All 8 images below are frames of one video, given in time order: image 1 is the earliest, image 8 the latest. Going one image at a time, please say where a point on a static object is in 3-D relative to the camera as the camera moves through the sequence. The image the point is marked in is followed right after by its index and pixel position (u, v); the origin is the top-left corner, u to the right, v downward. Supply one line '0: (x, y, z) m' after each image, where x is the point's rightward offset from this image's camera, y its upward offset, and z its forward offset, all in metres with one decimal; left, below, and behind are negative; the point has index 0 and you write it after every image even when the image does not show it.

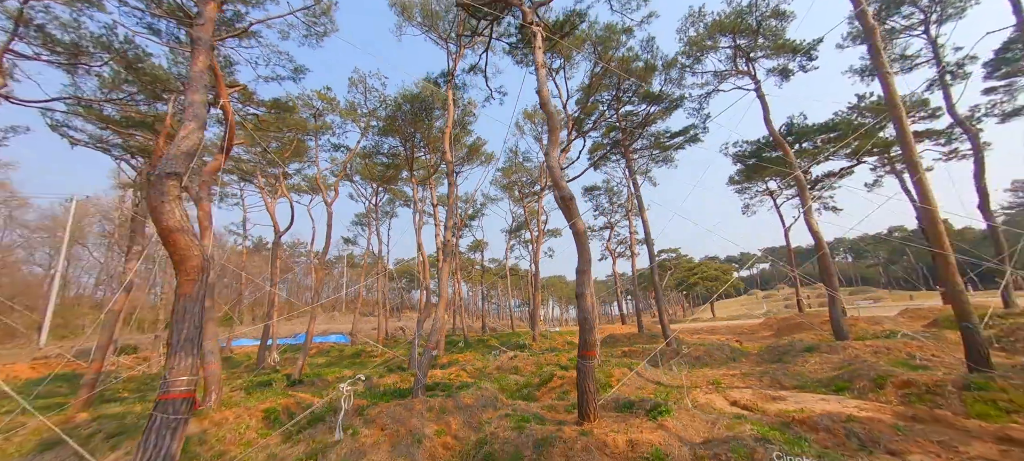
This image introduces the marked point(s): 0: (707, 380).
0: (+3.2, -2.4, +6.1) m
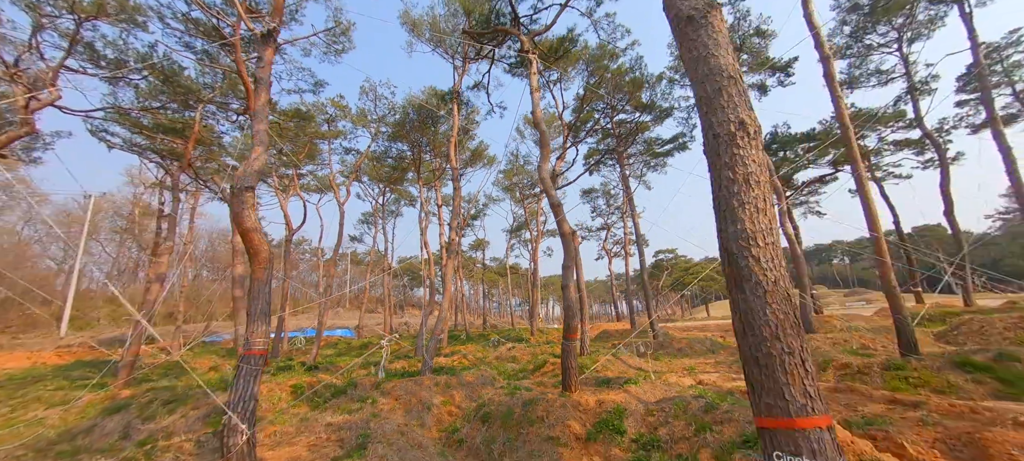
0: (+3.1, -2.5, +6.9) m
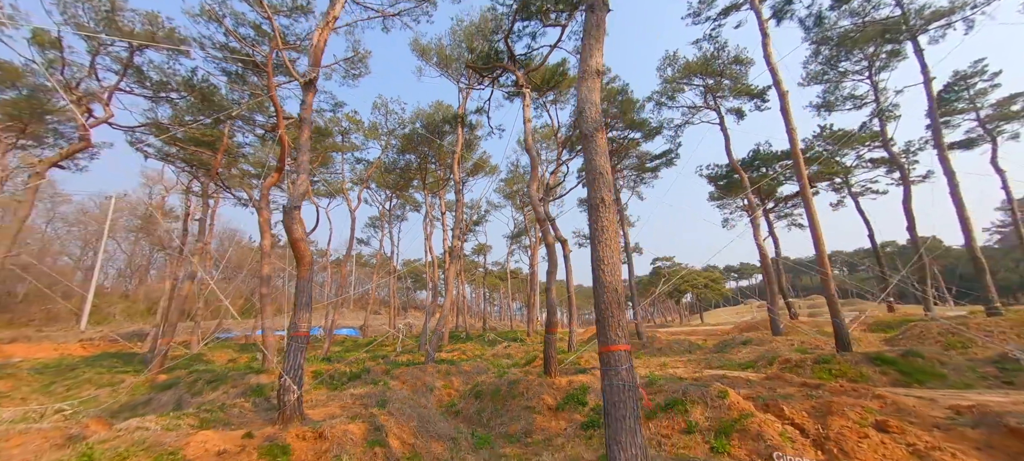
0: (+3.0, -2.7, +7.8) m
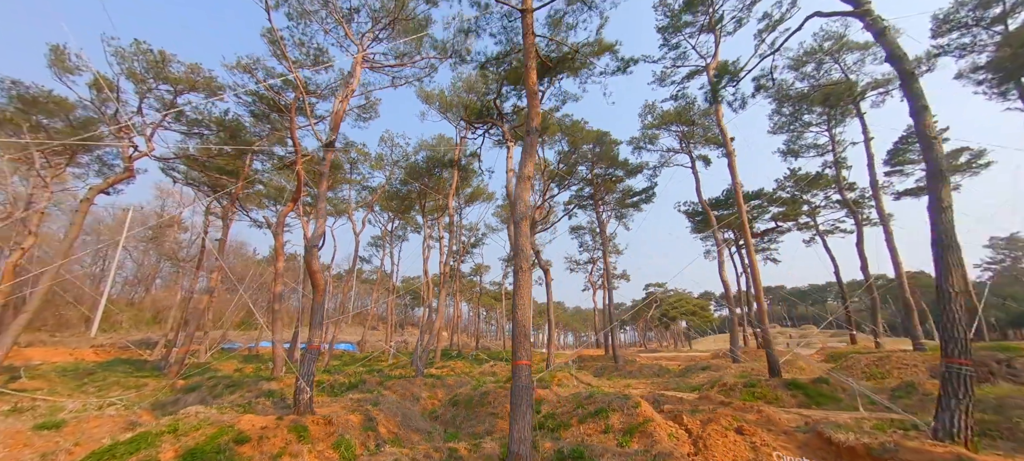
0: (+2.5, -3.5, +8.7) m
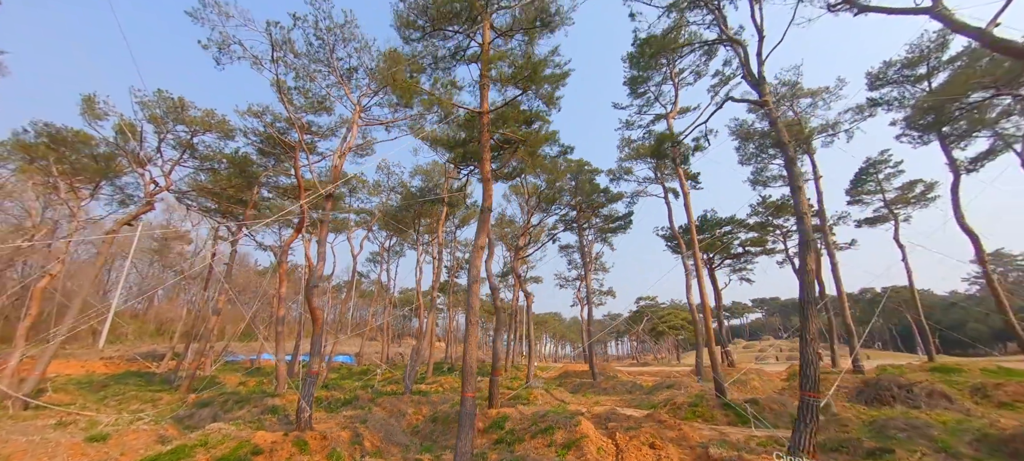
0: (+2.0, -4.3, +9.6) m
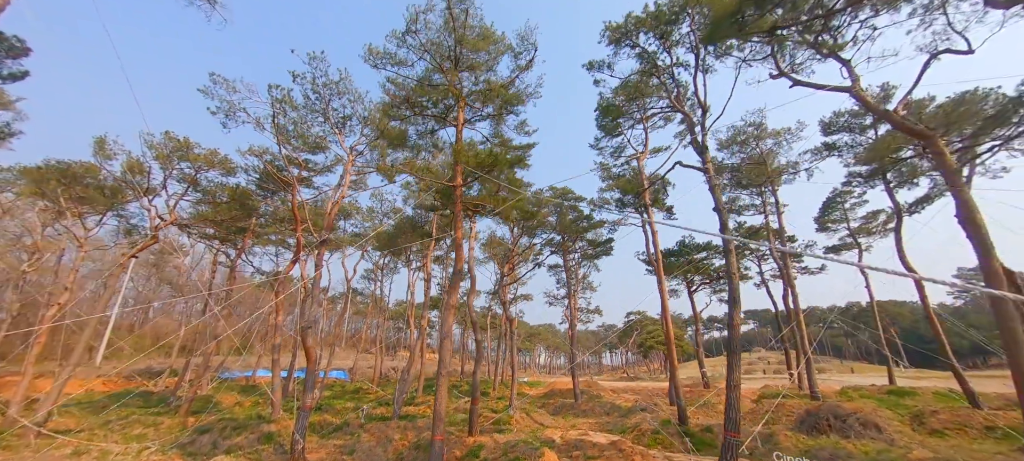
0: (+1.5, -5.3, +10.3) m
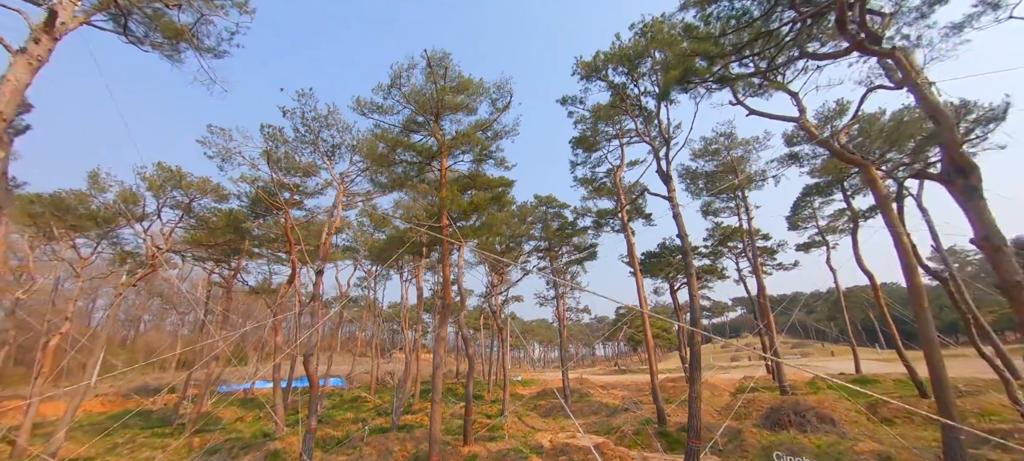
0: (+1.3, -5.7, +11.0) m
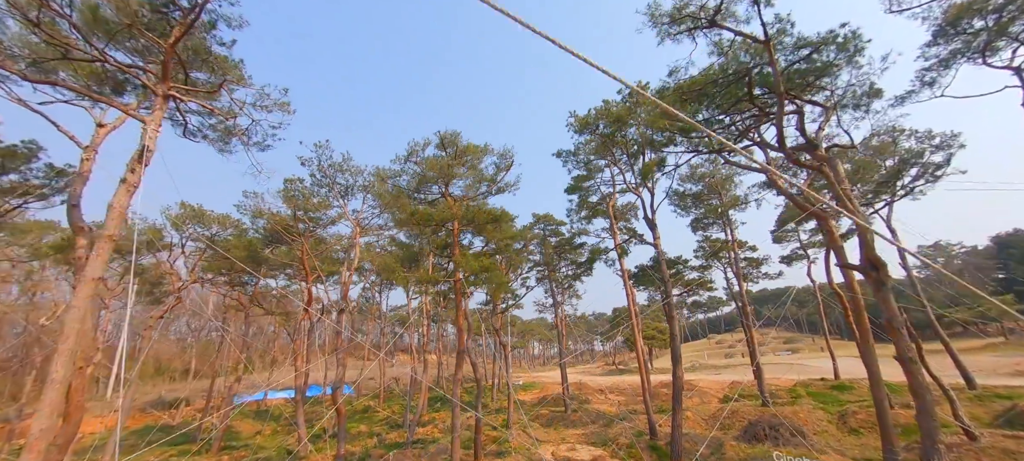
0: (+1.5, -6.6, +11.9) m
